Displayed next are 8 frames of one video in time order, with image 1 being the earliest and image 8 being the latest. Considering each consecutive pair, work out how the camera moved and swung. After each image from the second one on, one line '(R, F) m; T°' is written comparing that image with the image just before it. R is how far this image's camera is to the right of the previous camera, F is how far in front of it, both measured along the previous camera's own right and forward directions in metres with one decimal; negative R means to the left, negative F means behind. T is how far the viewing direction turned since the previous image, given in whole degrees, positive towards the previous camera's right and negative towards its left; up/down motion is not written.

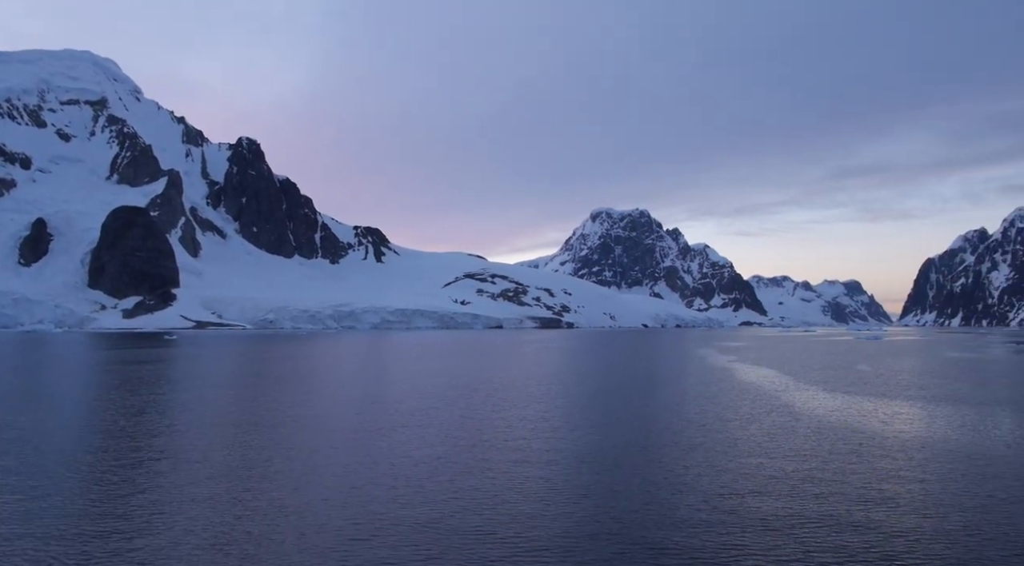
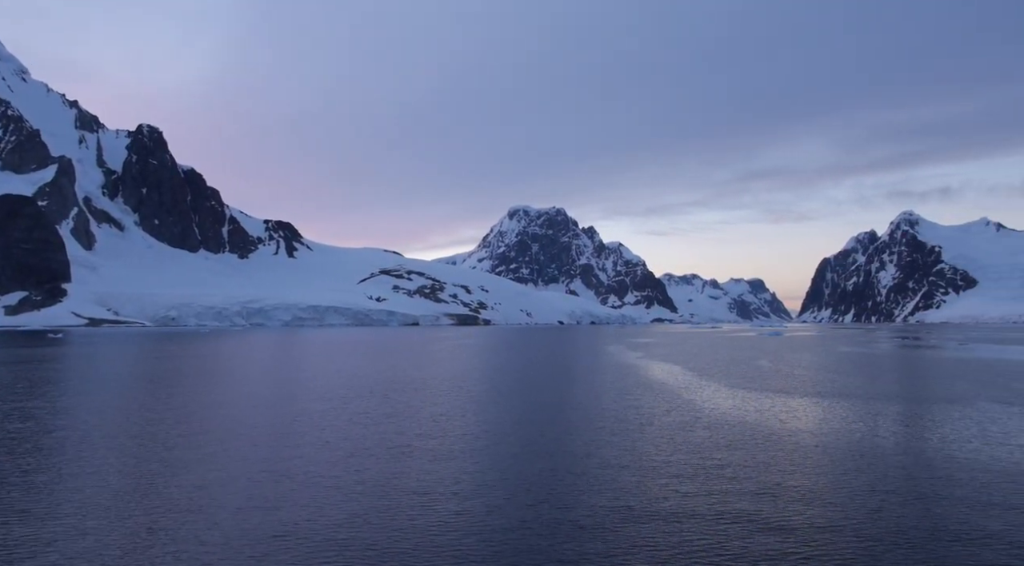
(0.0, +0.8) m; +7°
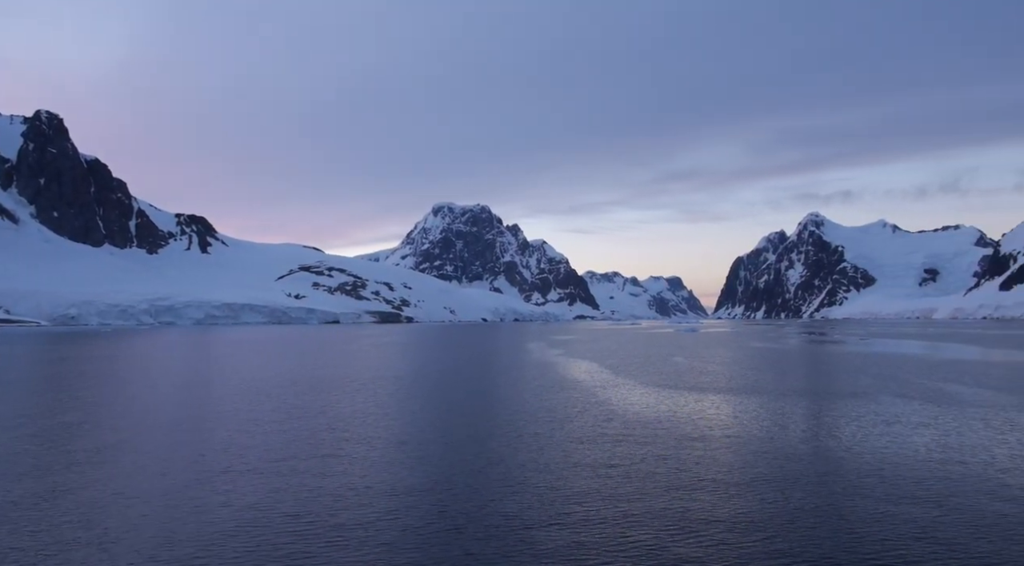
(+0.3, +0.7) m; +6°
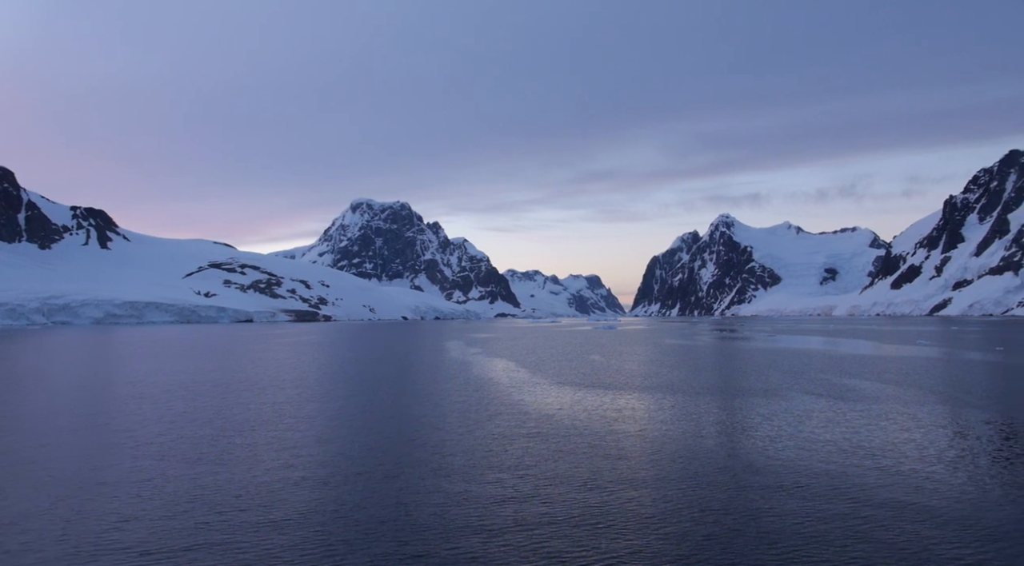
(+0.2, +0.6) m; +6°
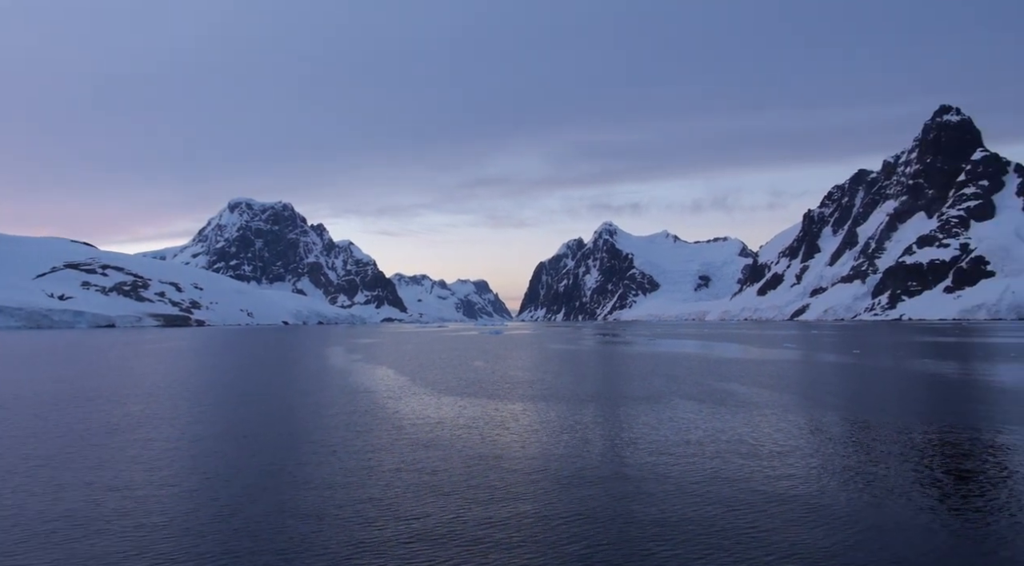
(+0.2, +1.0) m; +9°
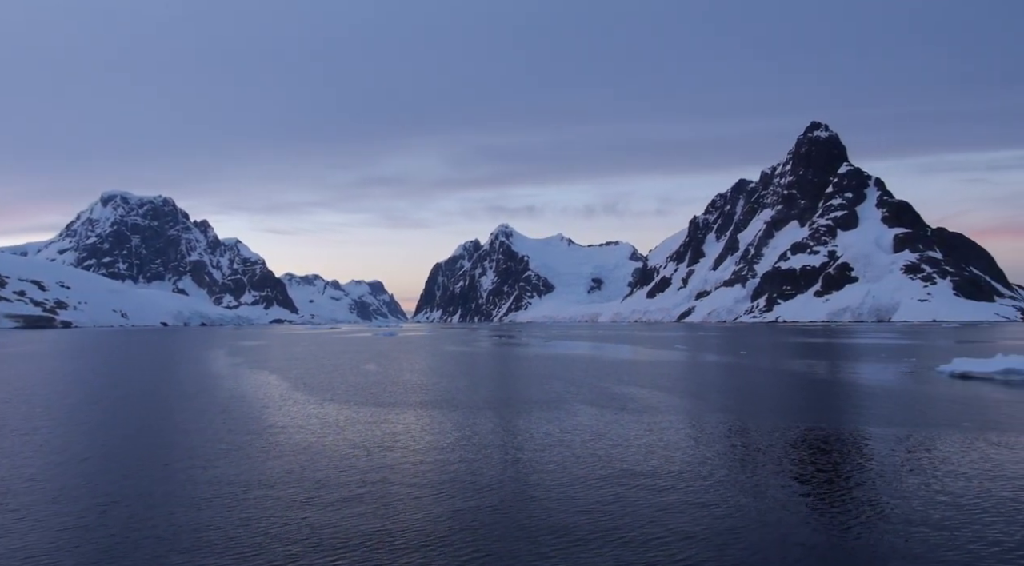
(0.0, +1.0) m; +8°
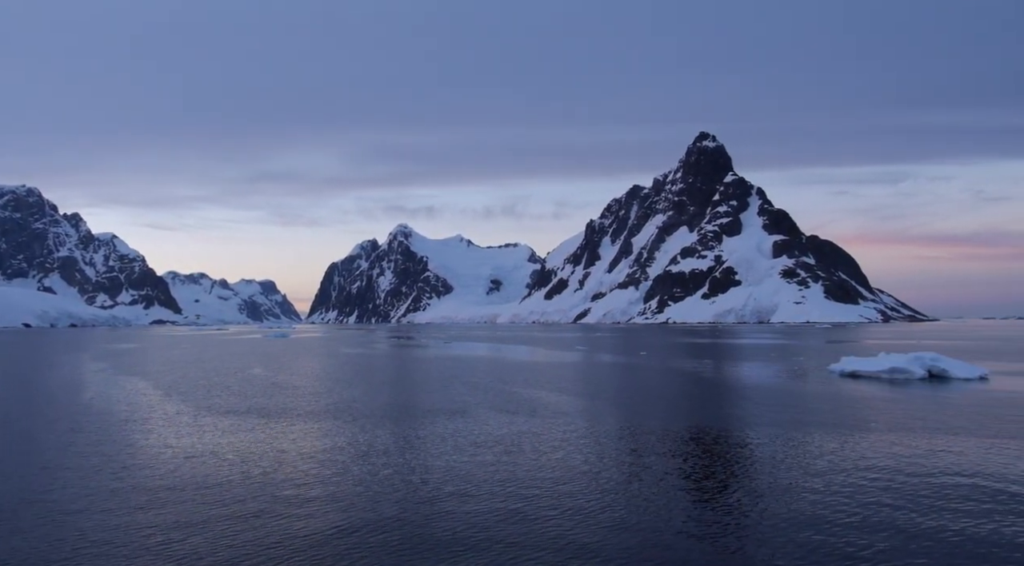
(-0.1, +1.0) m; +8°
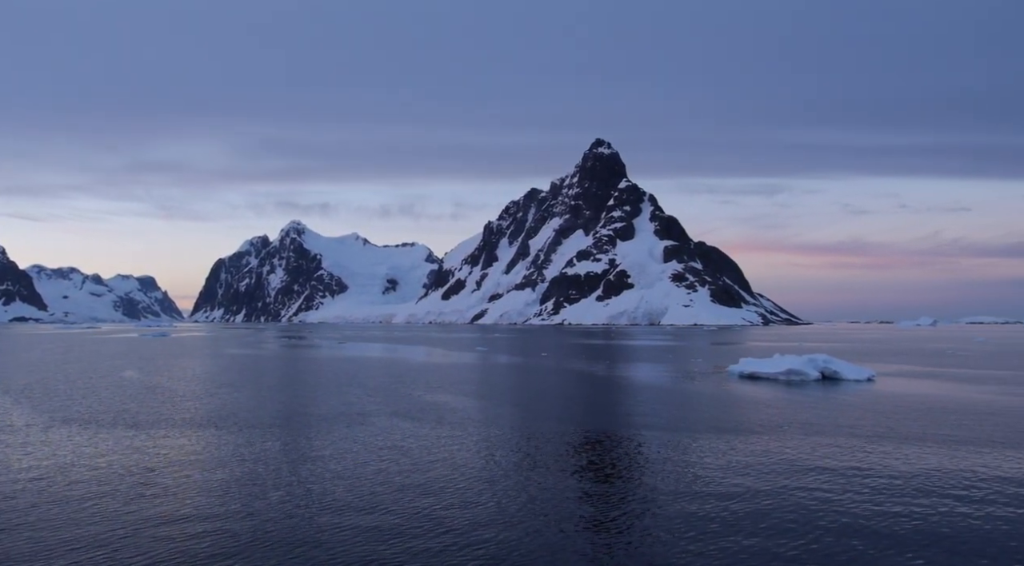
(-0.2, +1.0) m; +8°
